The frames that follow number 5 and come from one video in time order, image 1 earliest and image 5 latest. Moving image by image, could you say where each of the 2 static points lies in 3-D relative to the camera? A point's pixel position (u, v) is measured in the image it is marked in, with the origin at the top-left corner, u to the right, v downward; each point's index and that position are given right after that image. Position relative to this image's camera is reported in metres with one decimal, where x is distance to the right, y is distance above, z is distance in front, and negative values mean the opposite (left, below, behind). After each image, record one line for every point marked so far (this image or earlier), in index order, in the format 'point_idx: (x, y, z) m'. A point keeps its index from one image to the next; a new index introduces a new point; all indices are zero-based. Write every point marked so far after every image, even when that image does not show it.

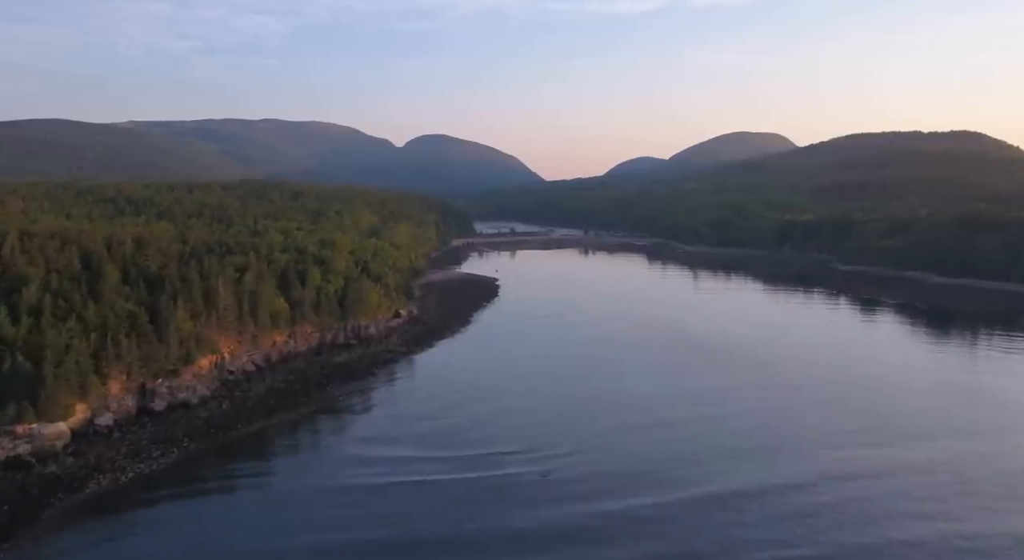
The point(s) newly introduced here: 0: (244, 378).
0: (-5.9, -2.2, +19.5) m
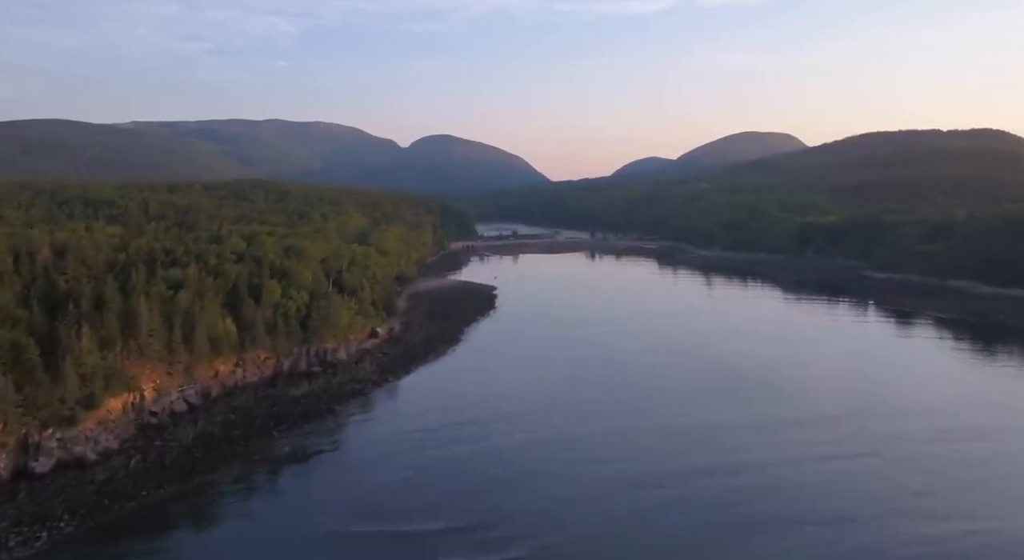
0: (-6.1, -2.5, +15.9) m
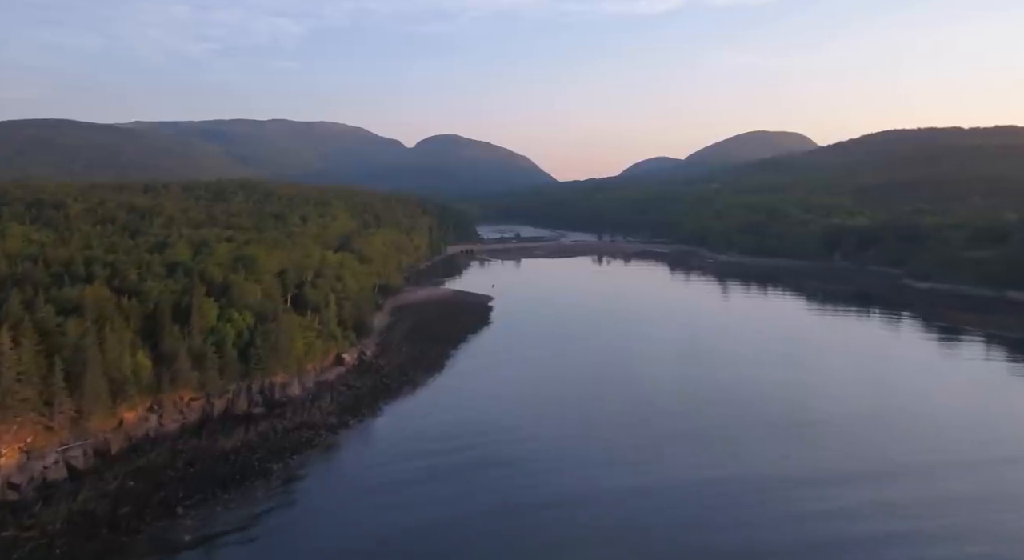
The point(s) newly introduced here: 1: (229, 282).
0: (-6.3, -2.9, +11.9) m
1: (-5.8, 0.0, +18.3) m
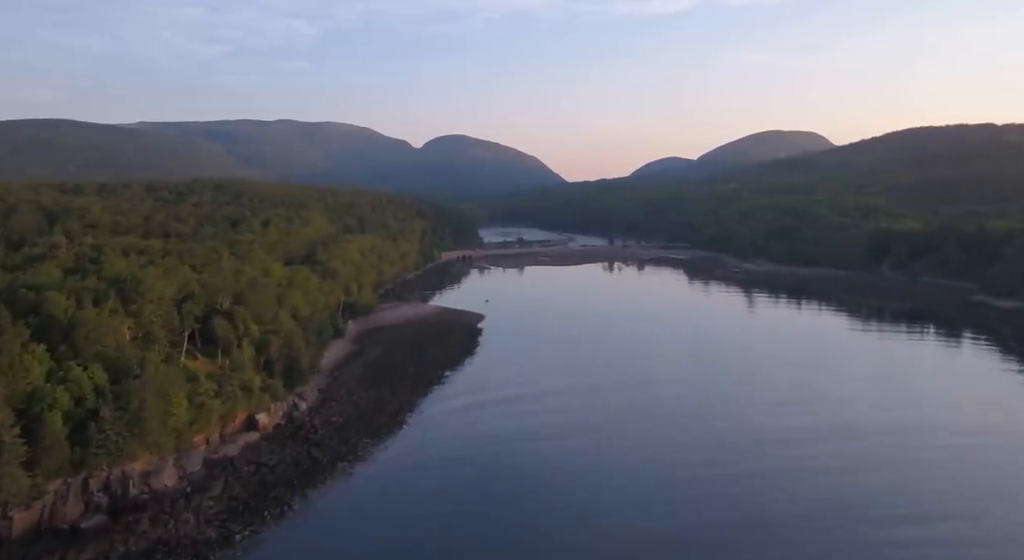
0: (-6.7, -3.4, +6.2) m
1: (-6.1, -0.6, +12.6) m
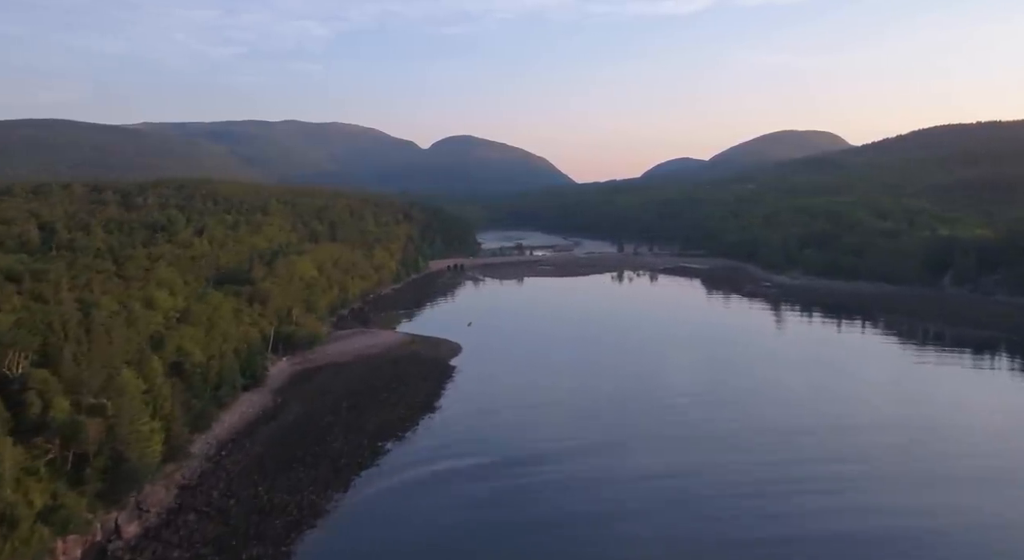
0: (-7.5, -4.0, +0.2) m
1: (-6.8, -1.1, +6.6) m
